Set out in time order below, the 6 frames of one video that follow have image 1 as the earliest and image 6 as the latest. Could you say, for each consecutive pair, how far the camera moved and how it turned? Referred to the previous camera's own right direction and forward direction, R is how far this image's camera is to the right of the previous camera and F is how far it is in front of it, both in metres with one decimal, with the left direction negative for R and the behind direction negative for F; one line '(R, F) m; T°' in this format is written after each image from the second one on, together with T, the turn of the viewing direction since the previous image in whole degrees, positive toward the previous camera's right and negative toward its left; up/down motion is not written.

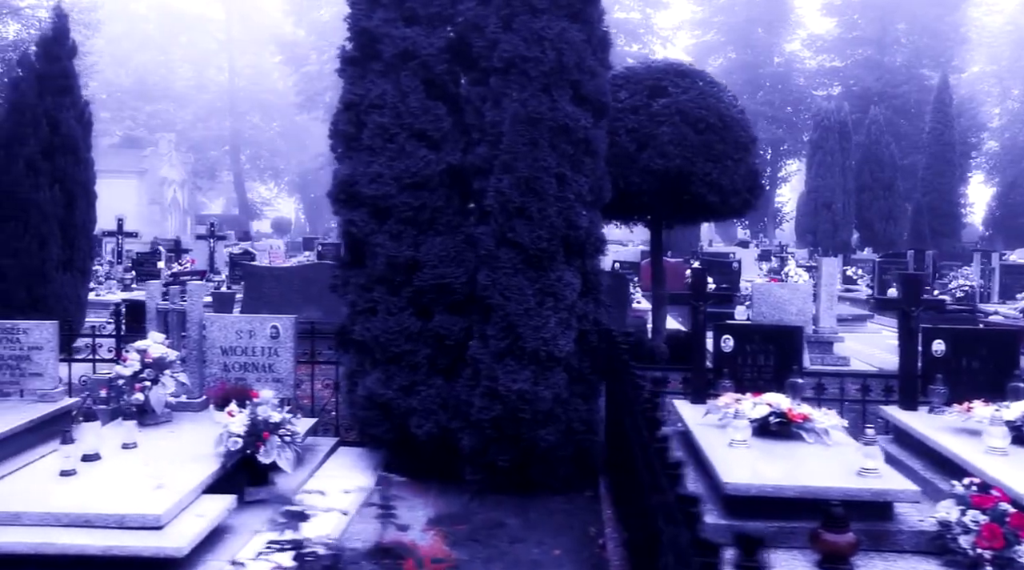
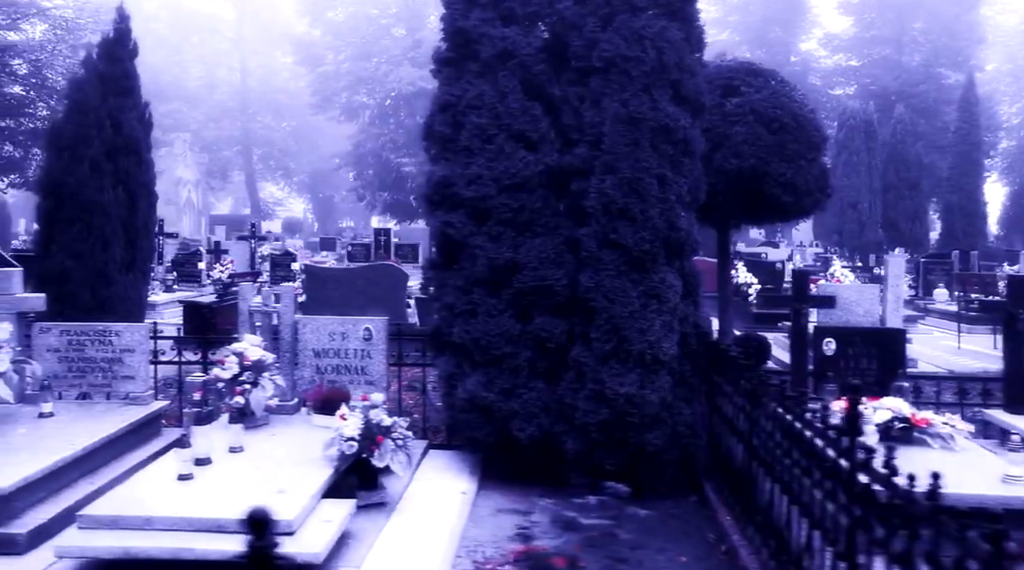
(-0.7, +0.1) m; -1°
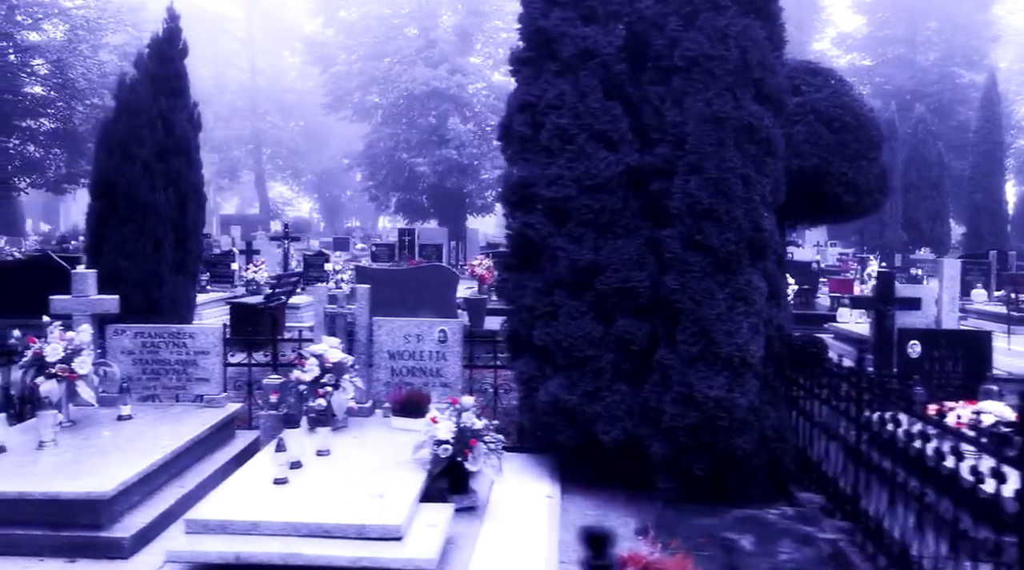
(-0.5, +0.1) m; -1°
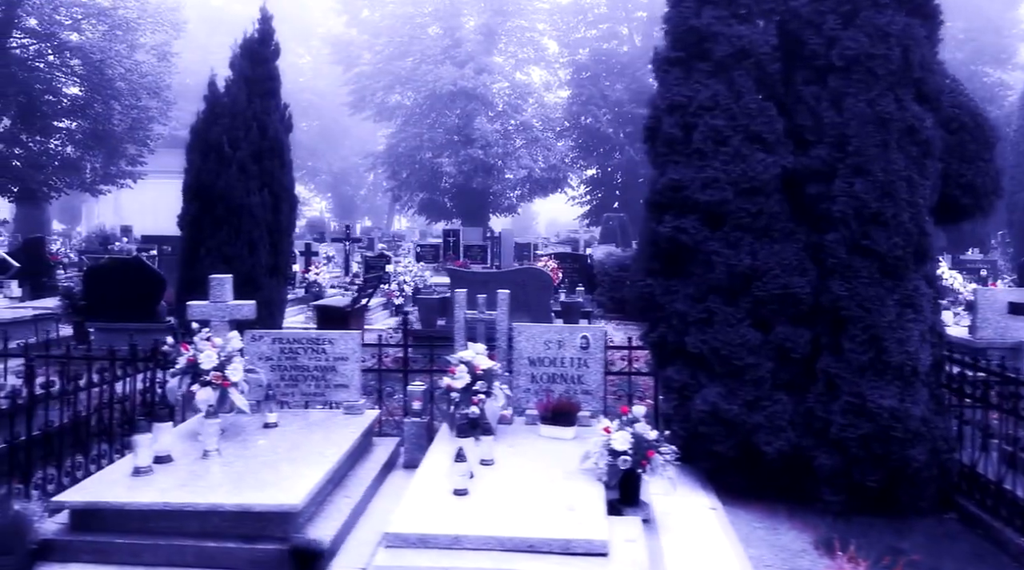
(-1.0, +0.1) m; -1°
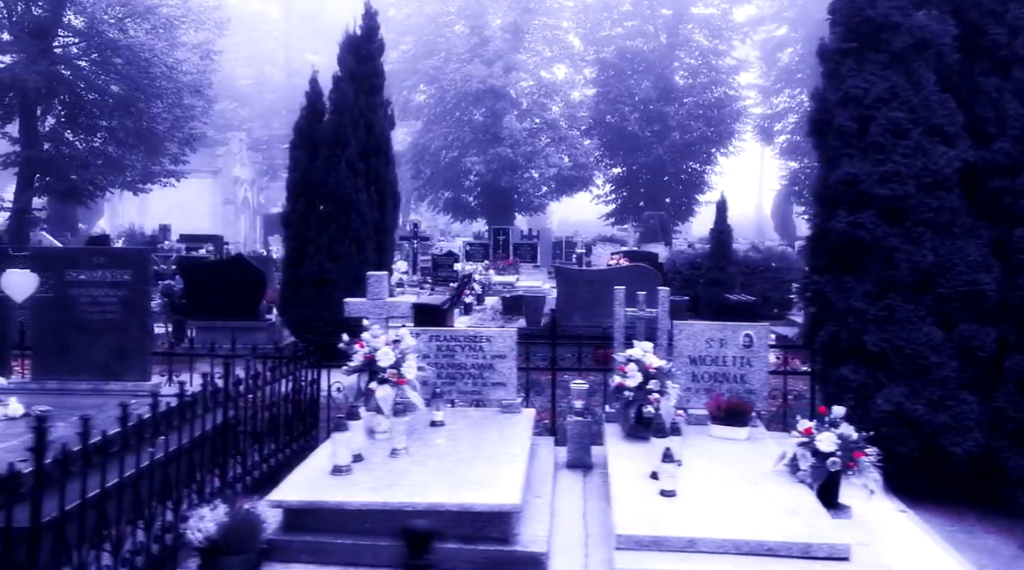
(-1.1, +0.1) m; -1°
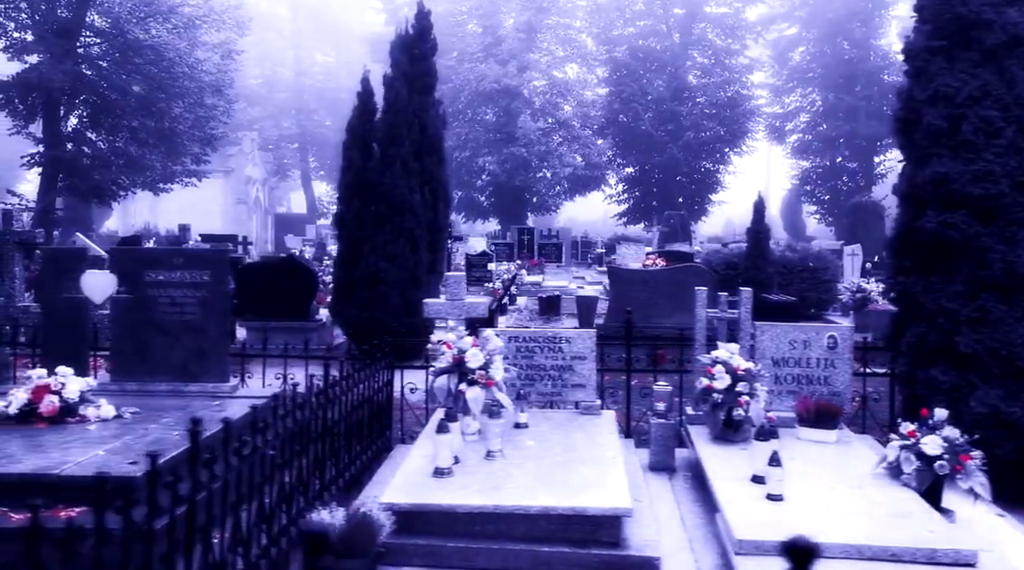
(-0.5, +0.1) m; -1°
